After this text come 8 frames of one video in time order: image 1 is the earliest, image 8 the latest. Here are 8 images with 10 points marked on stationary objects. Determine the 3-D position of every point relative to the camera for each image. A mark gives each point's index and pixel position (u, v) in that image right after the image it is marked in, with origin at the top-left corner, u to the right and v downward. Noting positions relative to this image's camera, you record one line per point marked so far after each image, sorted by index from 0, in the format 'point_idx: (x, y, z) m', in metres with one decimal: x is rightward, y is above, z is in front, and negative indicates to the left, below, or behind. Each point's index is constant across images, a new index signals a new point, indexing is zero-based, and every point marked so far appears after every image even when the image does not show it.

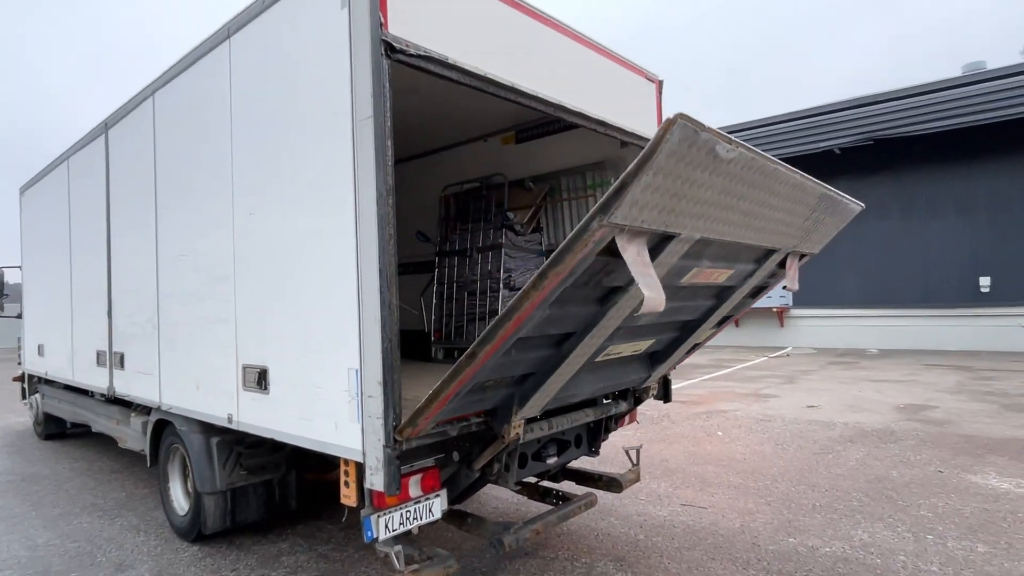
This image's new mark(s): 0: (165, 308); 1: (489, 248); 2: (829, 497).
0: (-2.4, -0.1, +4.0) m
1: (-0.2, +0.3, +4.9) m
2: (+2.5, -1.6, +4.5) m
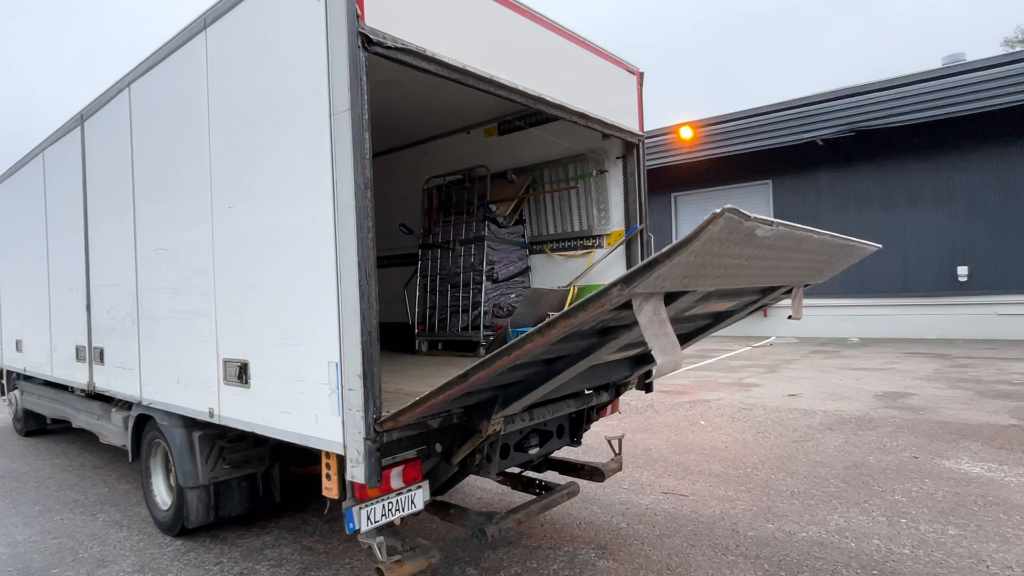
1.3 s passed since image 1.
0: (-2.5, -0.1, +3.9) m
1: (-0.4, +0.4, +4.9) m
2: (+2.3, -1.5, +4.6) m
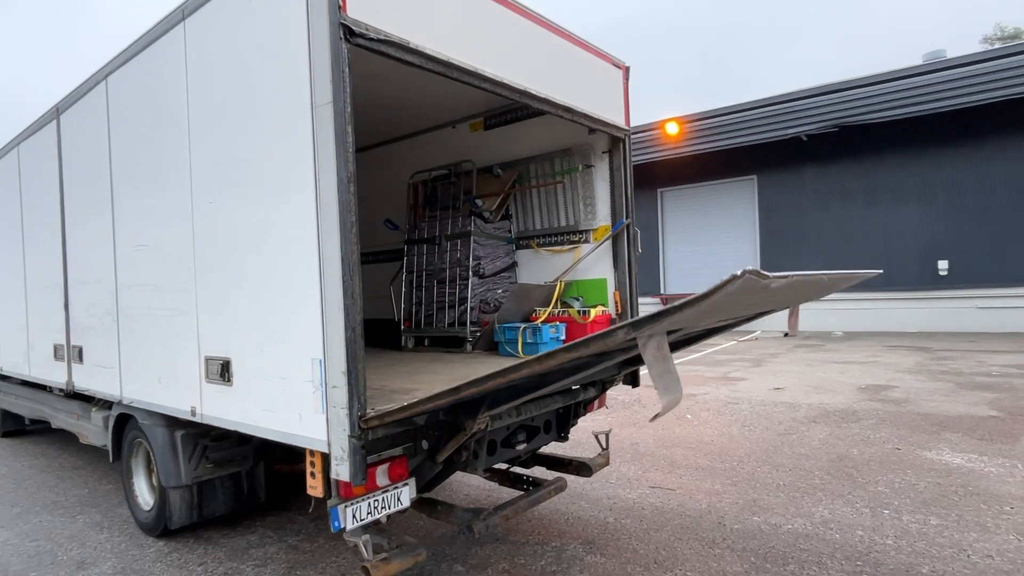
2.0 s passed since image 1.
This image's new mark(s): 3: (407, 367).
0: (-2.6, -0.1, +3.9) m
1: (-0.5, +0.4, +4.9) m
2: (+2.2, -1.5, +4.7) m
3: (-0.7, -0.5, +3.7) m
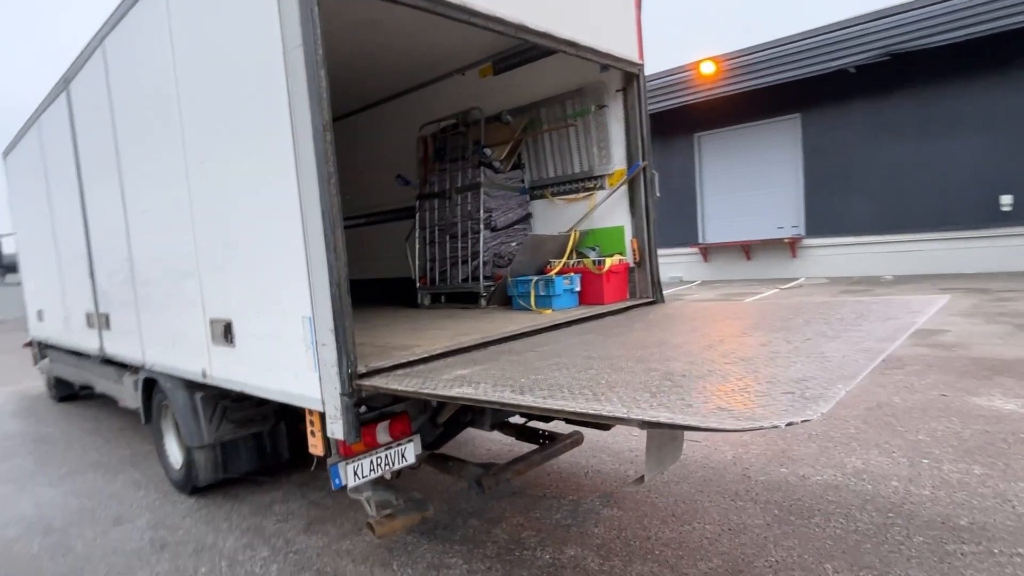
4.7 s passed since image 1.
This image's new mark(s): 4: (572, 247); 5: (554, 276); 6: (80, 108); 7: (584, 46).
0: (-2.5, +0.1, +3.9) m
1: (-0.4, +0.8, +4.7) m
2: (+2.4, -1.0, +4.5) m
3: (-0.6, -0.2, +3.7) m
4: (+0.4, +0.3, +4.4) m
5: (+0.3, +0.1, +4.0) m
6: (-3.3, +1.4, +4.4) m
7: (+0.4, +1.5, +3.6) m
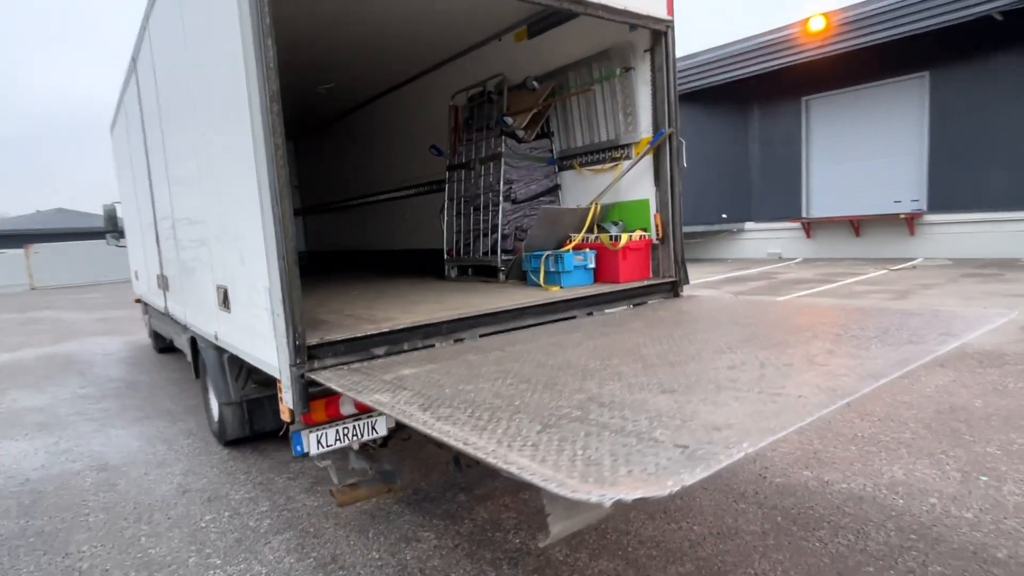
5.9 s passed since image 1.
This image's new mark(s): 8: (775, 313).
0: (-2.4, +0.4, +4.2) m
1: (-0.1, +1.0, +4.6) m
2: (+2.5, -0.9, +4.0) m
3: (-0.6, -0.1, +3.7) m
4: (+0.6, +0.5, +4.1) m
5: (+0.4, +0.2, +3.8) m
6: (-3.0, +1.7, +4.8) m
7: (+0.5, +1.6, +3.3) m
8: (+1.4, -0.2, +3.1) m
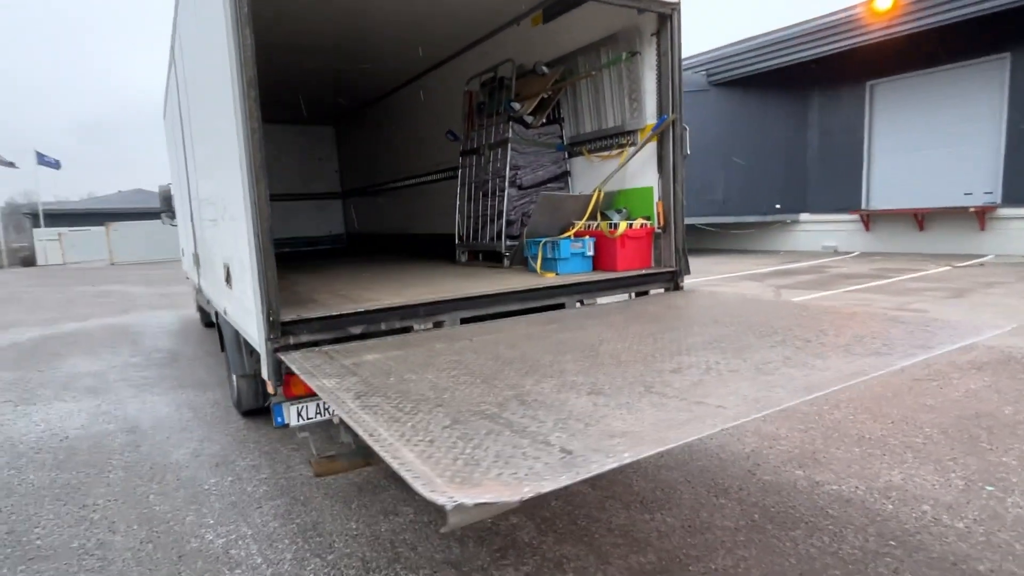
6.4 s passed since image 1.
0: (-2.4, +0.6, +4.4) m
1: (-0.1, +1.1, +4.6) m
2: (+2.4, -0.9, +3.8) m
3: (-0.6, 0.0, +3.7) m
4: (+0.6, +0.6, +4.1) m
5: (+0.3, +0.3, +3.8) m
6: (-2.9, +1.9, +5.0) m
7: (+0.5, +1.7, +3.3) m
8: (+1.3, -0.1, +3.0) m
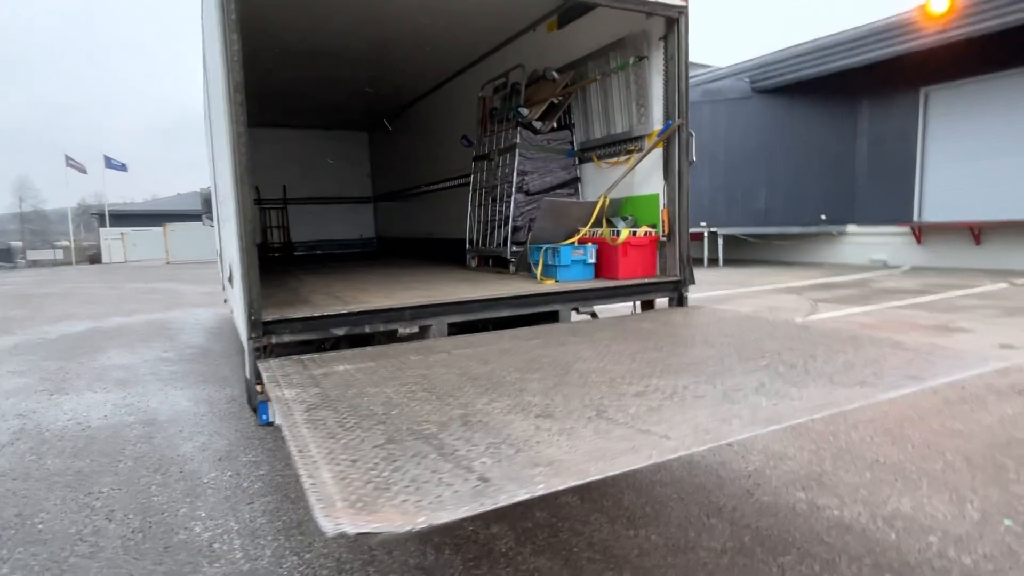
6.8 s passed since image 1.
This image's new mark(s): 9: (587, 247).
0: (-2.3, +0.6, +4.6) m
1: (0.0, +1.1, +4.6) m
2: (+2.4, -1.0, +3.5) m
3: (-0.6, 0.0, +3.8) m
4: (+0.6, +0.5, +4.0) m
5: (+0.4, +0.3, +3.8) m
6: (-2.8, +1.9, +5.2) m
7: (+0.5, +1.6, +3.2) m
8: (+1.2, -0.2, +2.9) m
9: (+0.5, +0.3, +3.7) m
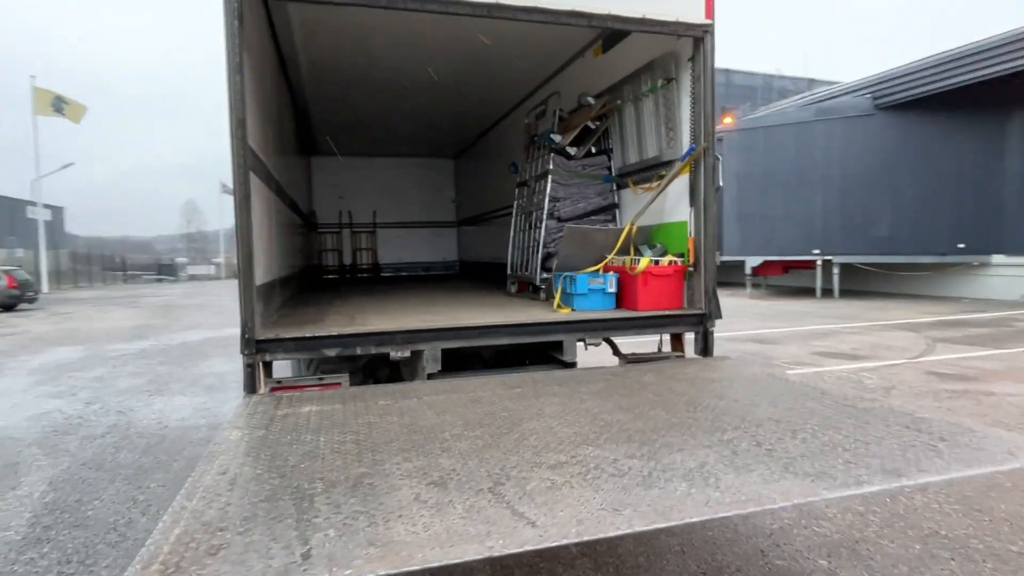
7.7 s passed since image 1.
0: (-2.0, +0.4, +5.0) m
1: (+0.3, +0.9, +4.6) m
2: (+2.4, -1.2, +3.0) m
3: (-0.5, -0.1, +3.8) m
4: (+0.8, +0.3, +3.8) m
5: (+0.5, +0.1, +3.7) m
6: (-2.3, +1.7, +5.7) m
7: (+0.5, +1.5, +3.1) m
8: (+1.2, -0.4, +2.6) m
9: (+0.6, +0.1, +3.6) m
